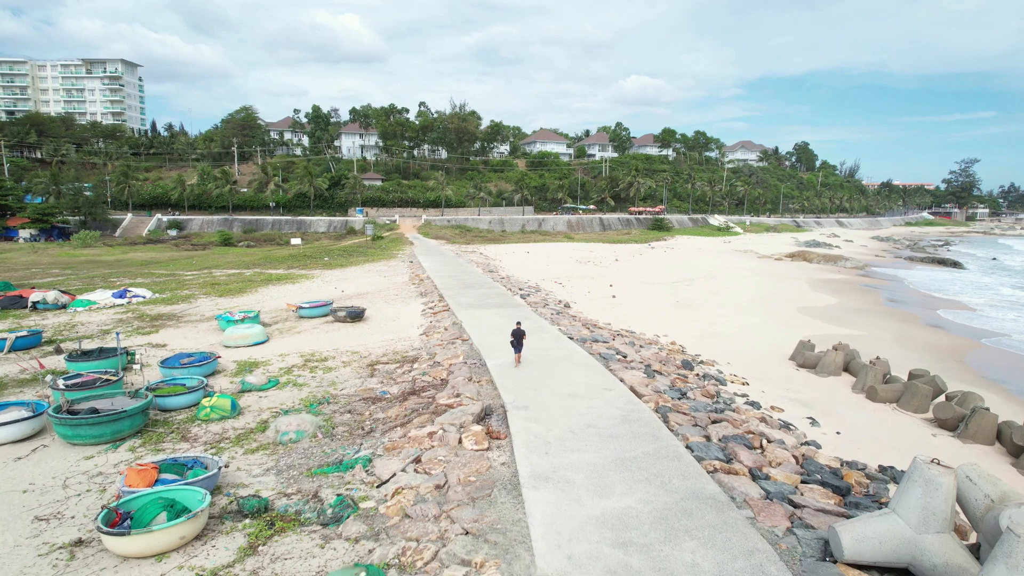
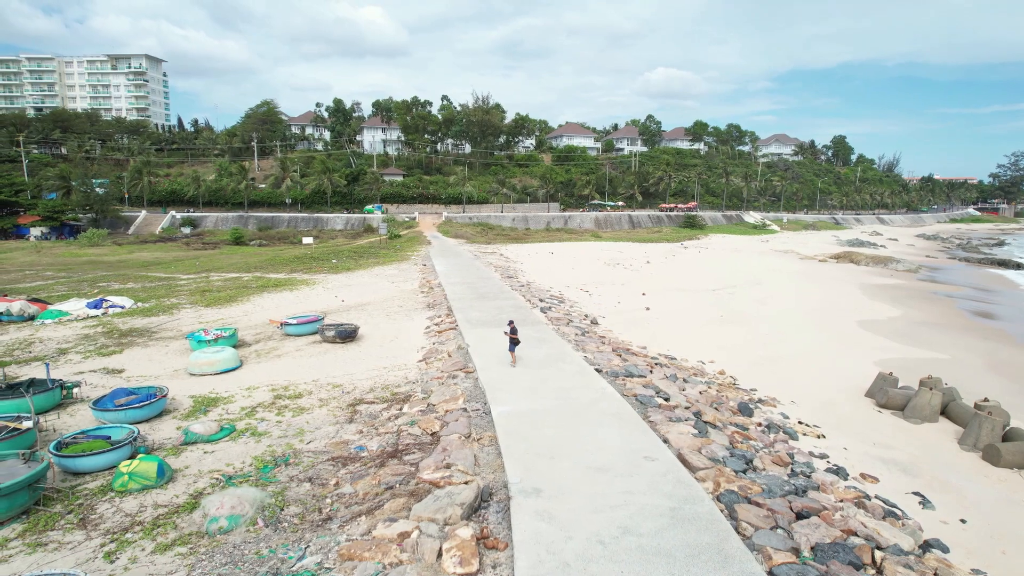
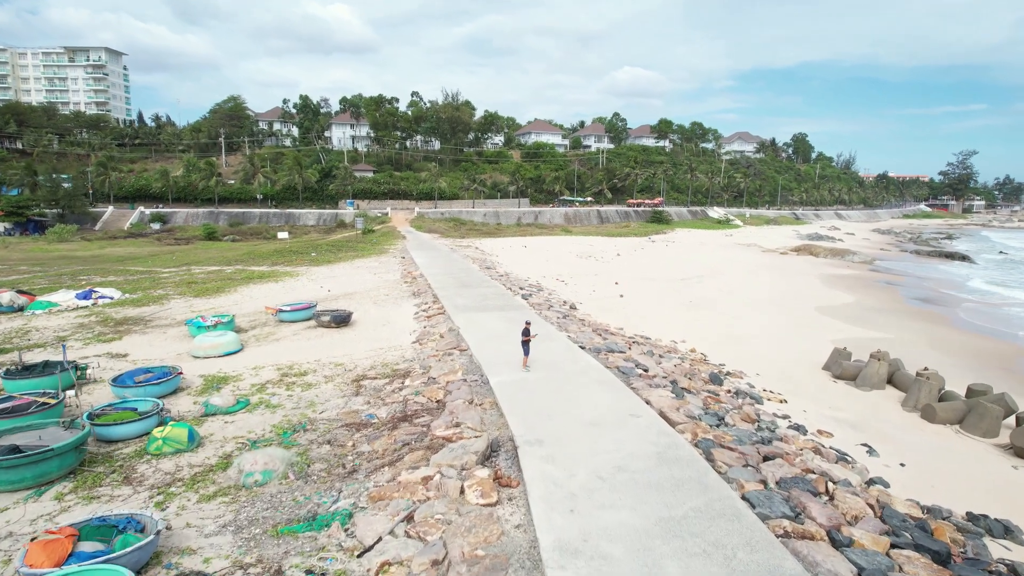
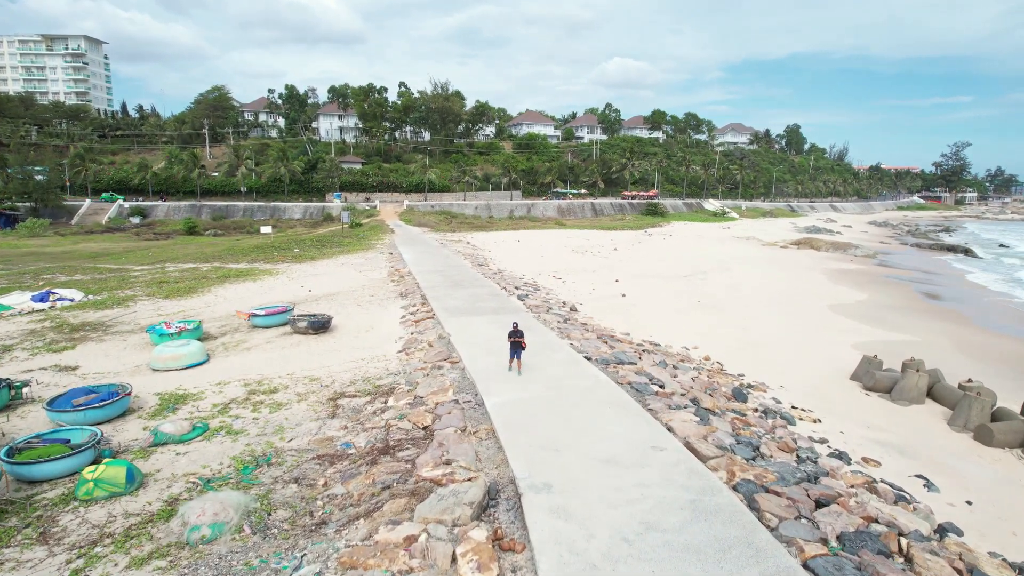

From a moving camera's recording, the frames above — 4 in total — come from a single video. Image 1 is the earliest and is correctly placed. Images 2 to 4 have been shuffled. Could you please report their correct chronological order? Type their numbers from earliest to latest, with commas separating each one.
3, 4, 2
